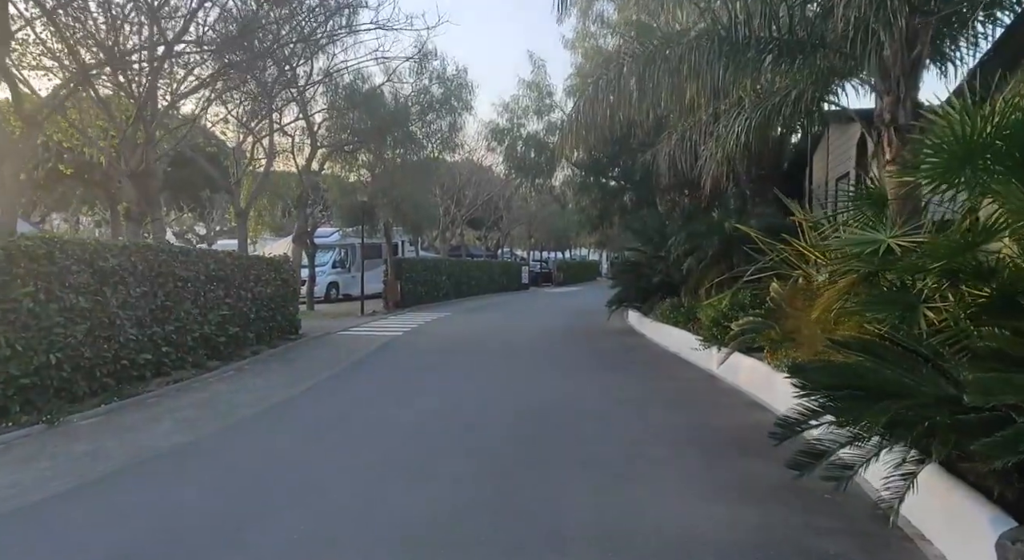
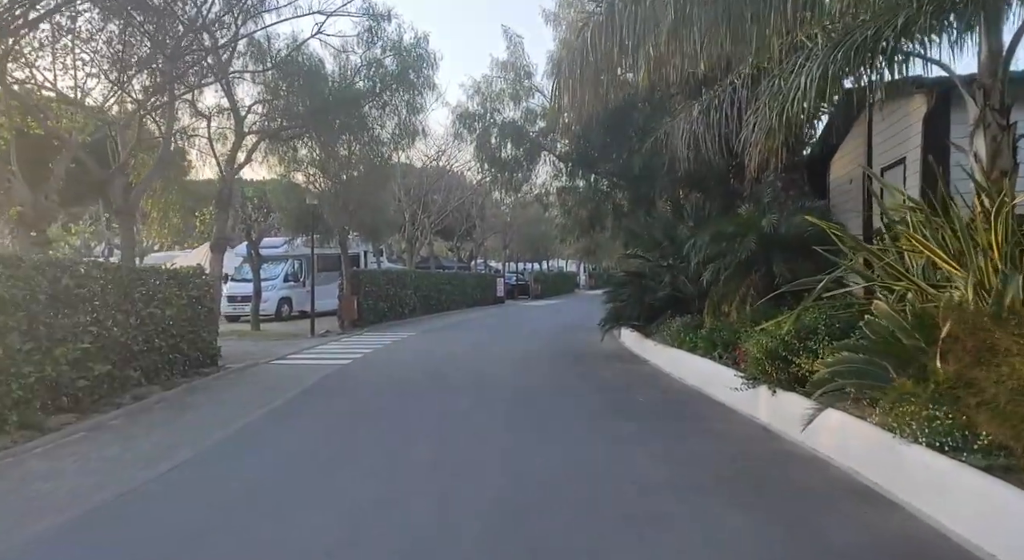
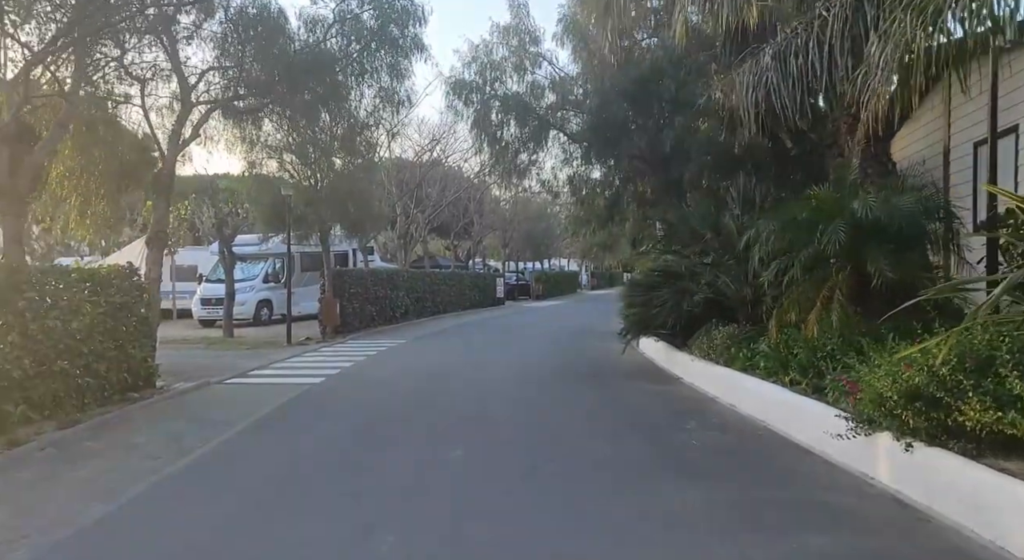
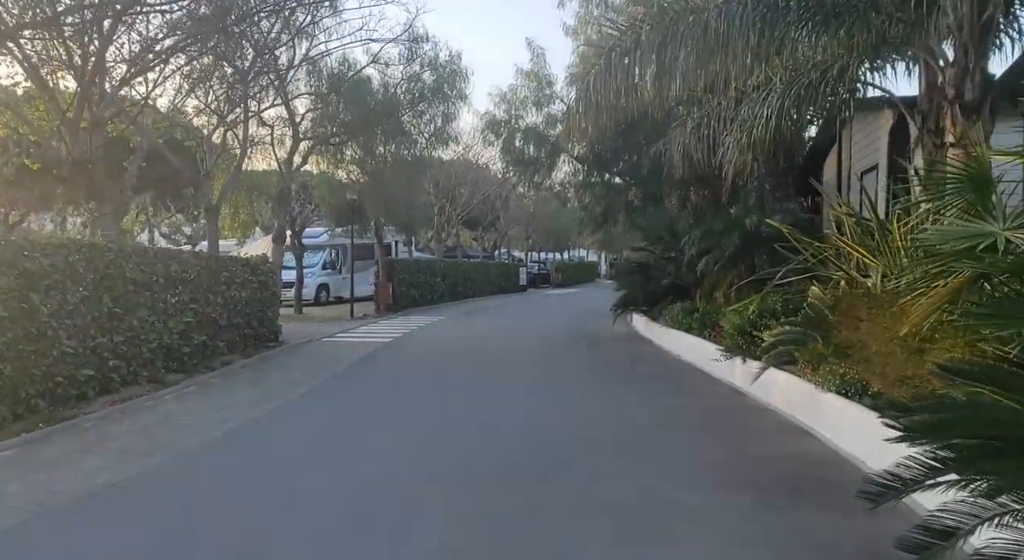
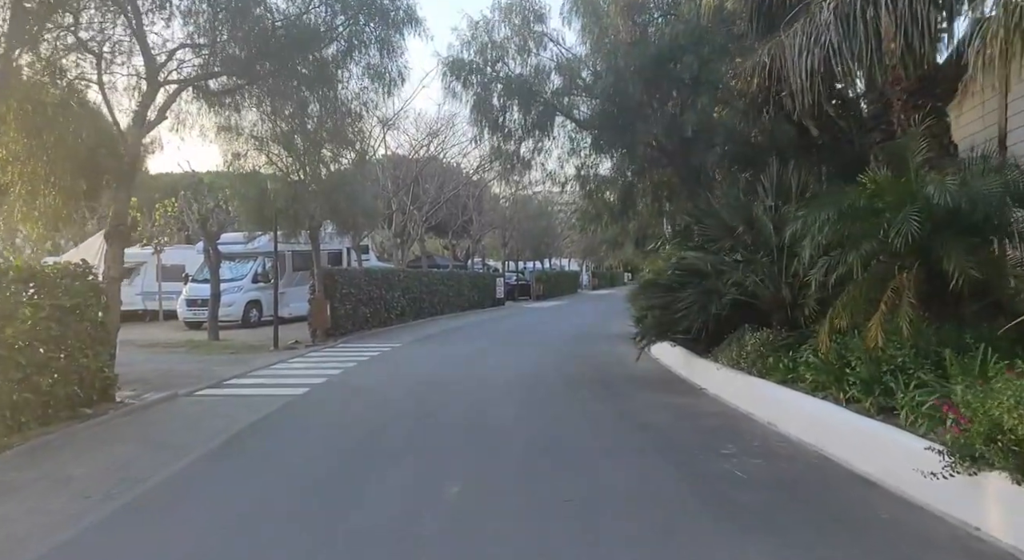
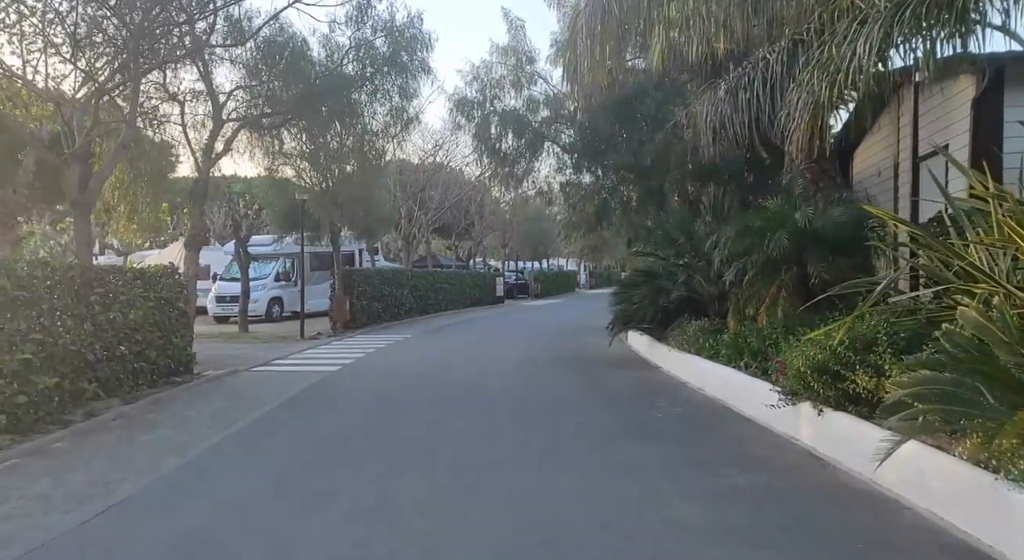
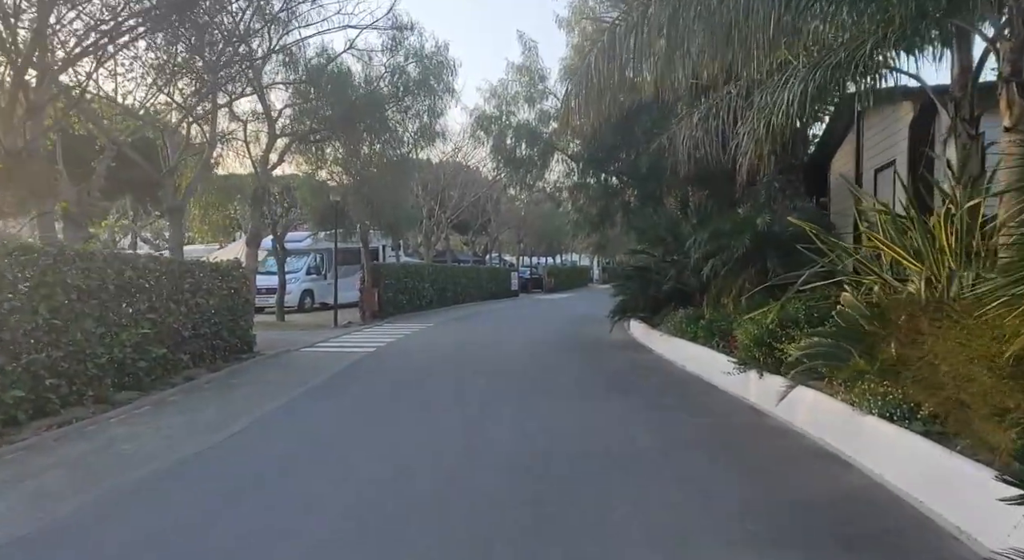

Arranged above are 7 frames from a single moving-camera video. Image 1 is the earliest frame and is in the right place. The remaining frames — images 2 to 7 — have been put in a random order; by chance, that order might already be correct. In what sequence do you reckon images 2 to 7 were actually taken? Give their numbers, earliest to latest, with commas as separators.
4, 7, 2, 6, 3, 5
